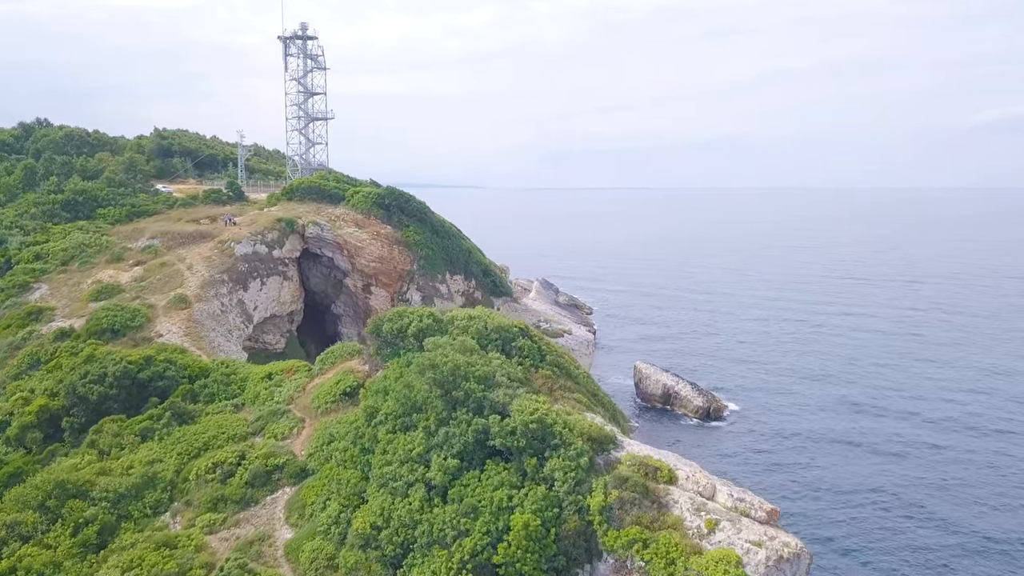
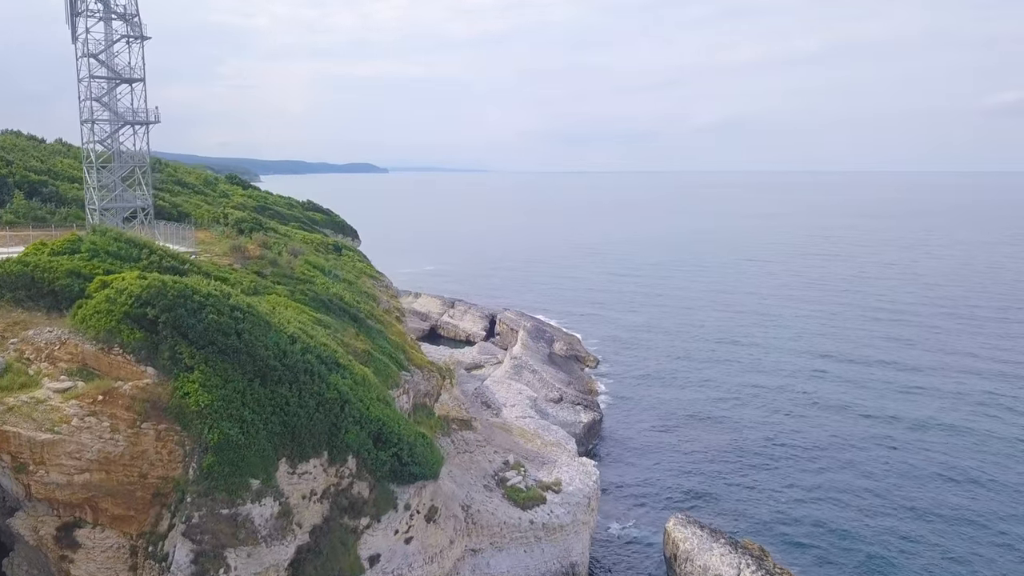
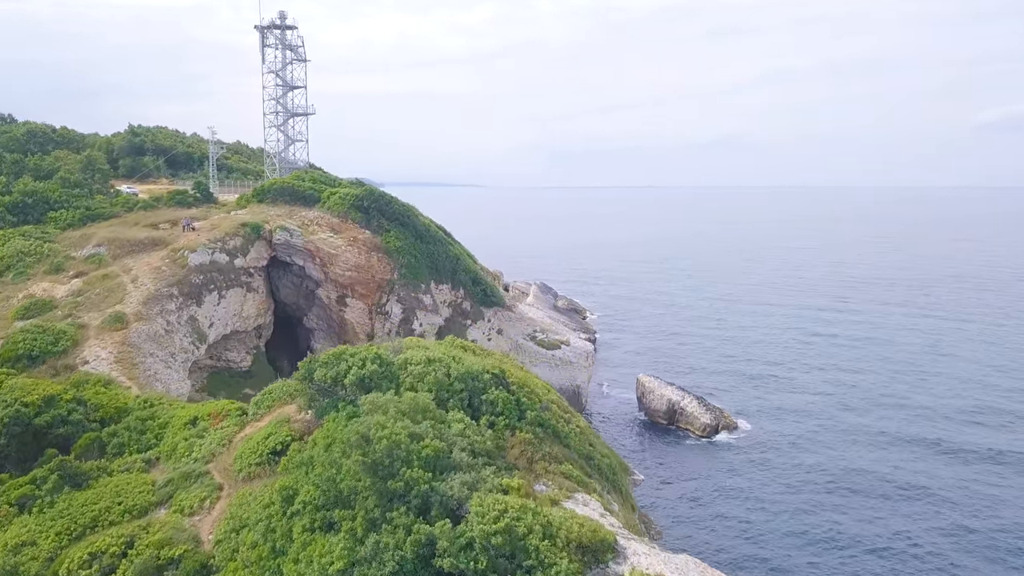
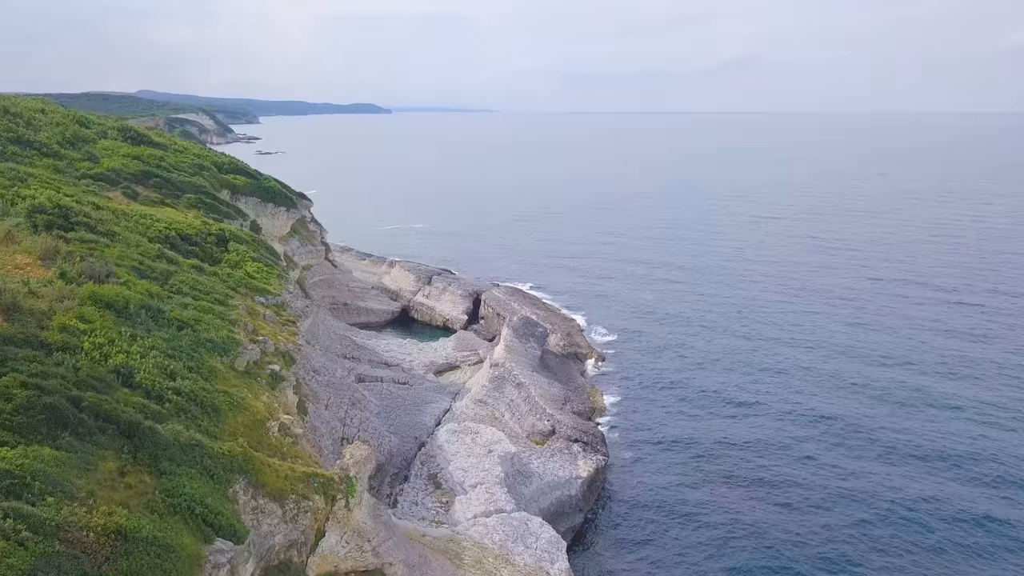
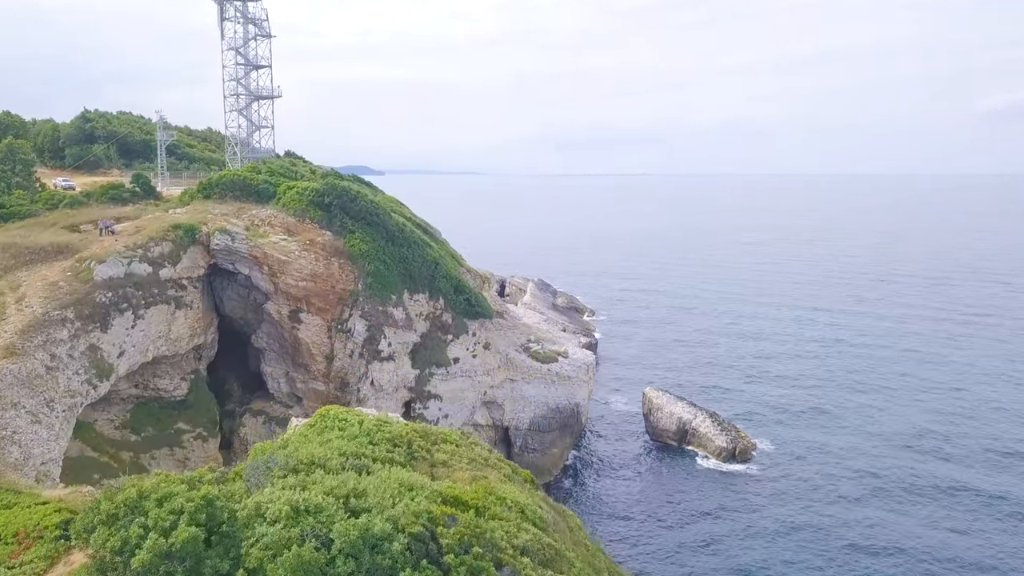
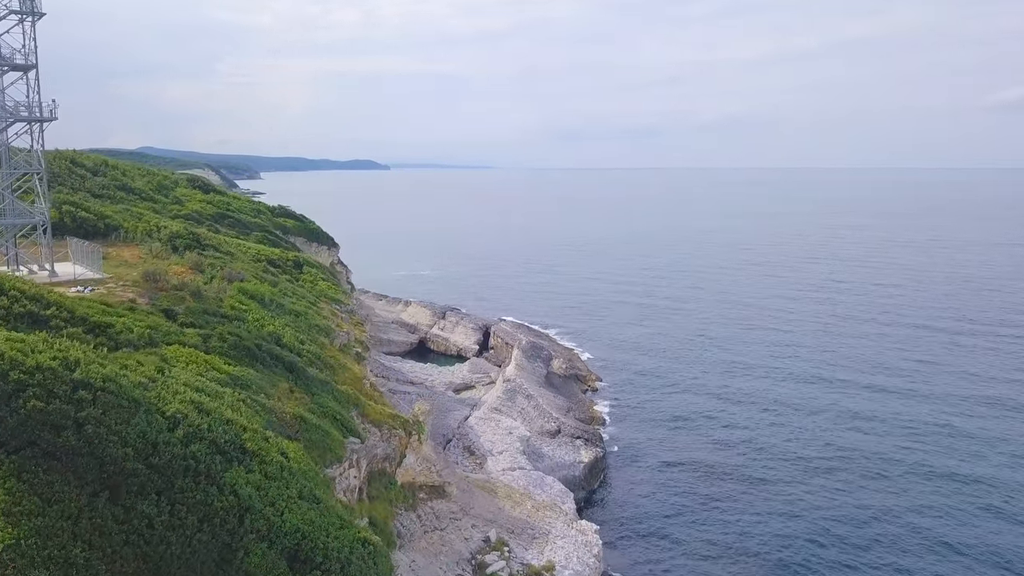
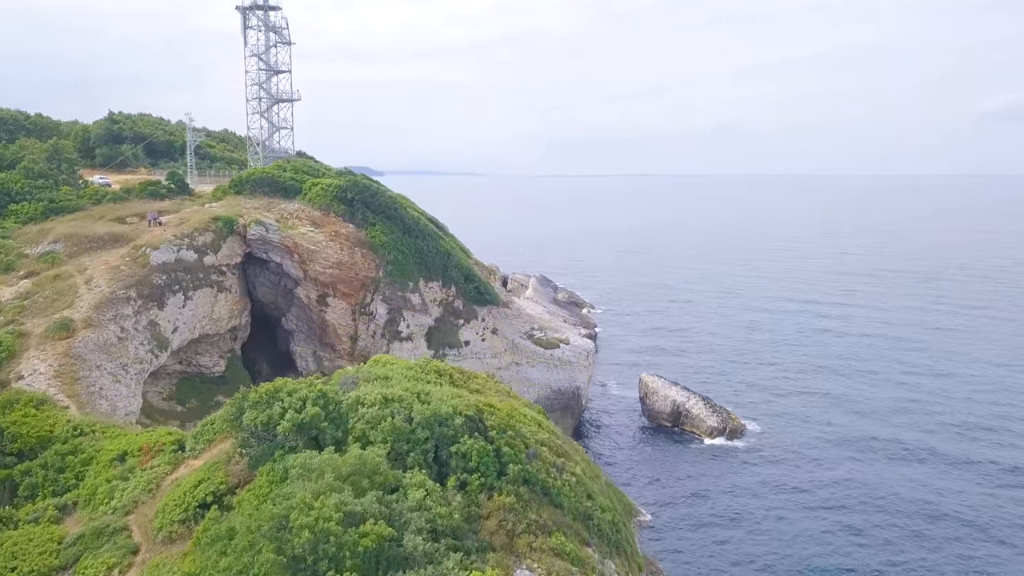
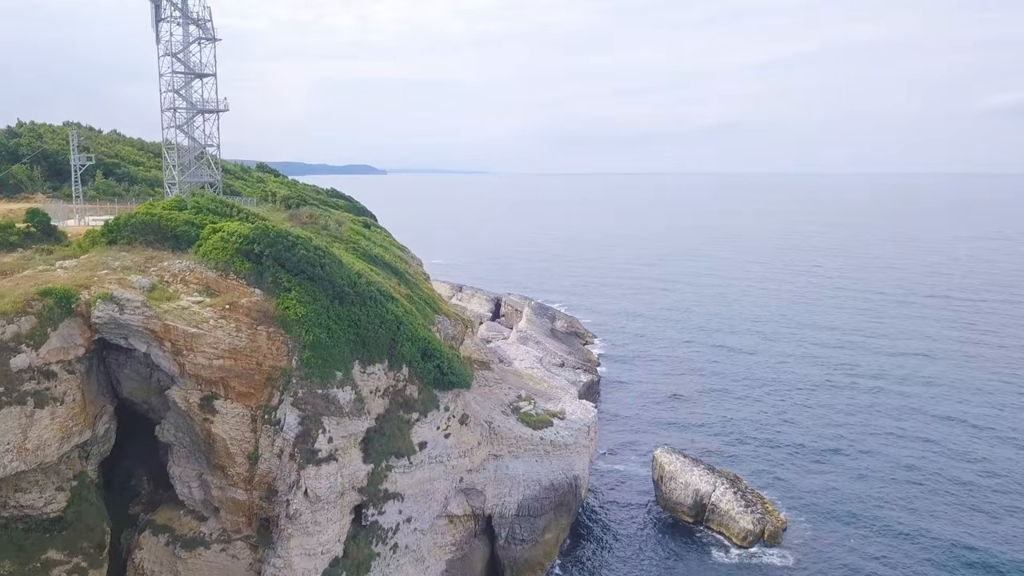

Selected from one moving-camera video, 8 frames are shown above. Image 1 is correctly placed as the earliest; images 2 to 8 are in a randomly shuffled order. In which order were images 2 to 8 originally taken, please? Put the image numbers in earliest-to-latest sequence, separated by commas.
3, 7, 5, 8, 2, 6, 4
